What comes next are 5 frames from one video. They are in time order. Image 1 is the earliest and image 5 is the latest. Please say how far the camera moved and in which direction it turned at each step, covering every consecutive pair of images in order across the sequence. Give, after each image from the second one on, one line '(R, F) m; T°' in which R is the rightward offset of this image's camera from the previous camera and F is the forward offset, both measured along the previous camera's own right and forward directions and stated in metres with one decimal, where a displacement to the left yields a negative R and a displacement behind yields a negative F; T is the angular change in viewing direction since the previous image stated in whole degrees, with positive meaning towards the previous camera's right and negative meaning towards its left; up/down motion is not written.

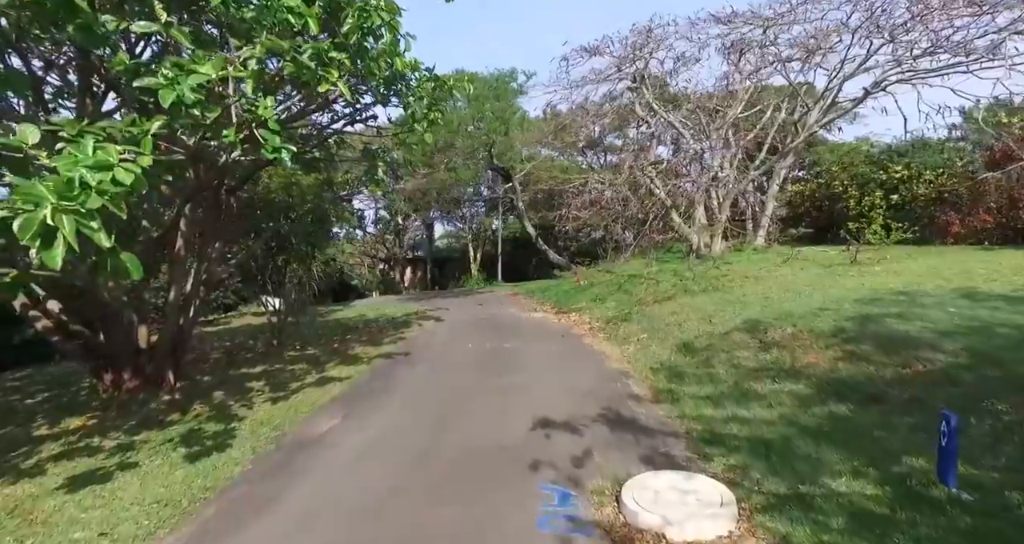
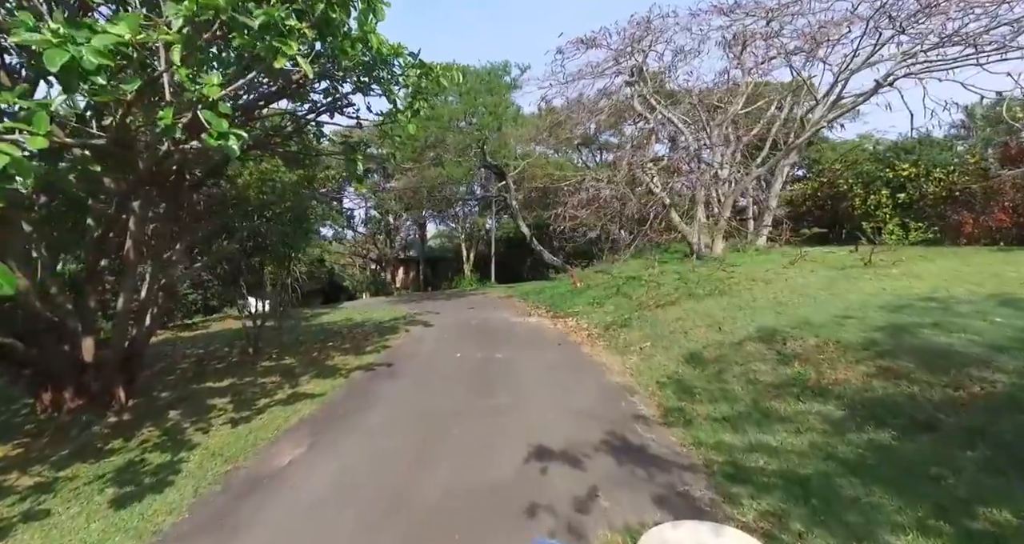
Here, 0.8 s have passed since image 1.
(0.0, +0.5) m; +1°
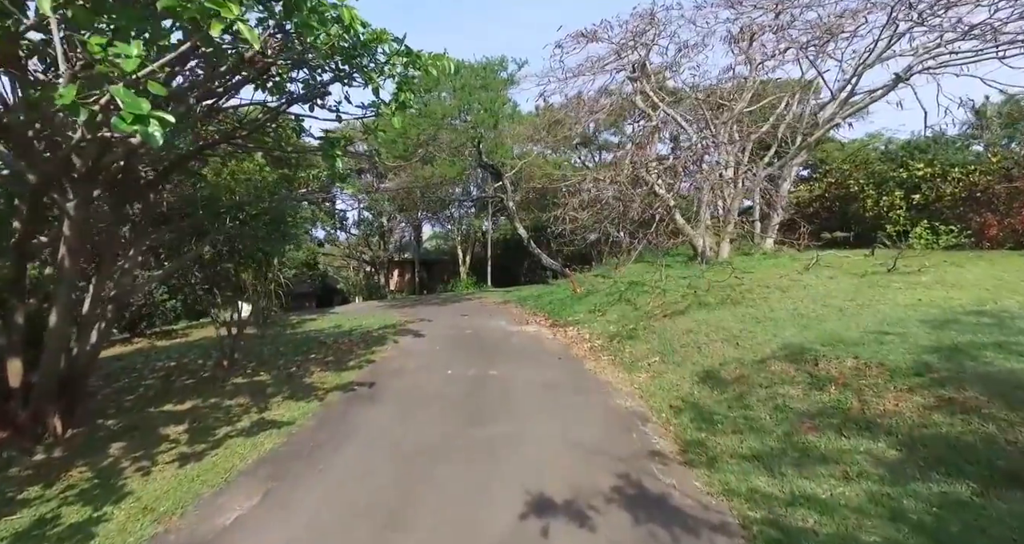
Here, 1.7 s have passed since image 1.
(0.0, +0.6) m; 0°
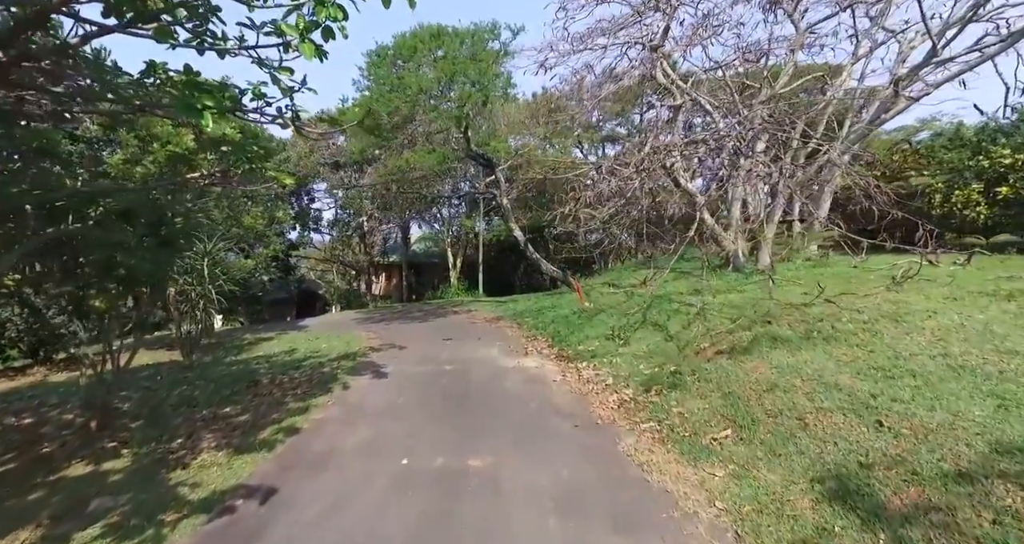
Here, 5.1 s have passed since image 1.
(0.0, +2.2) m; +1°
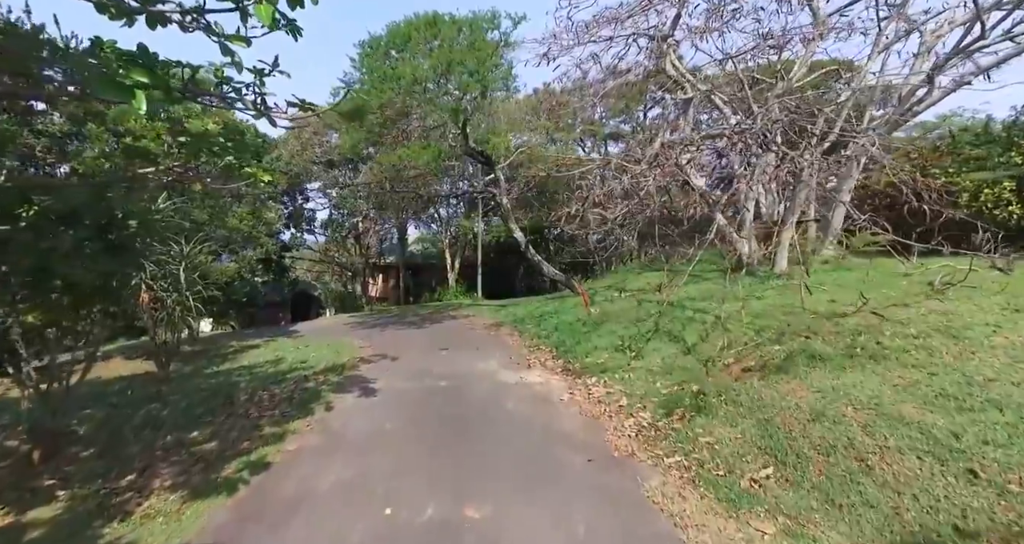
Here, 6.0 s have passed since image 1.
(0.0, +0.6) m; 0°
